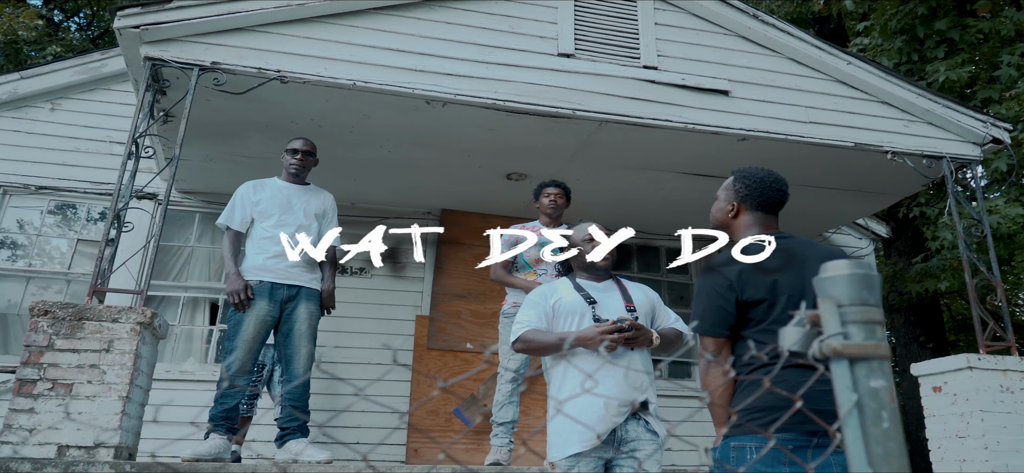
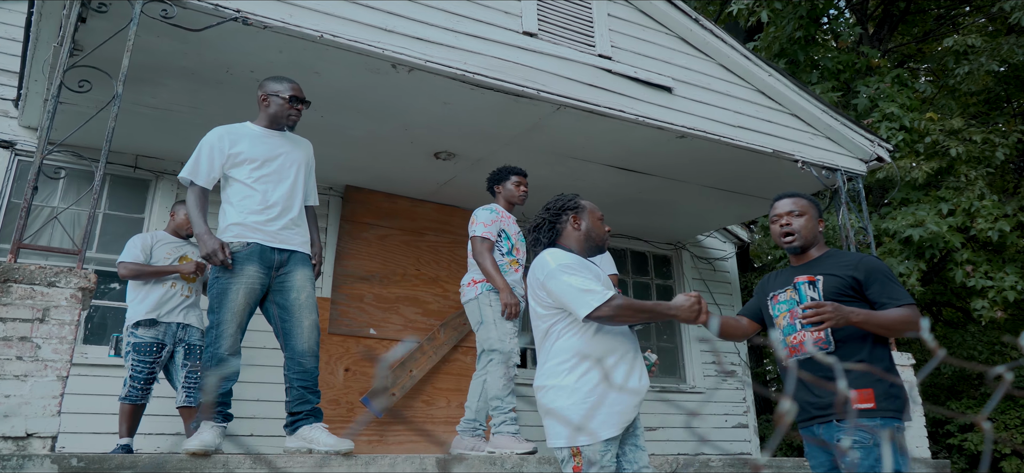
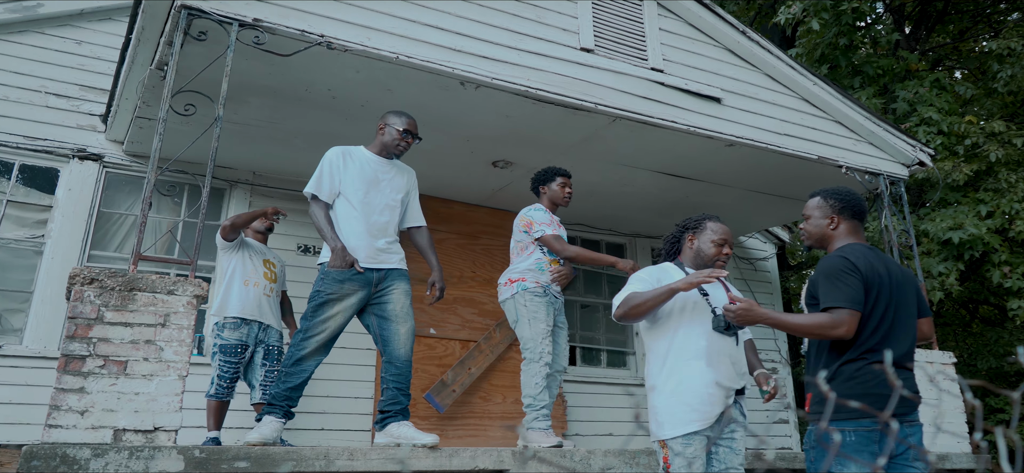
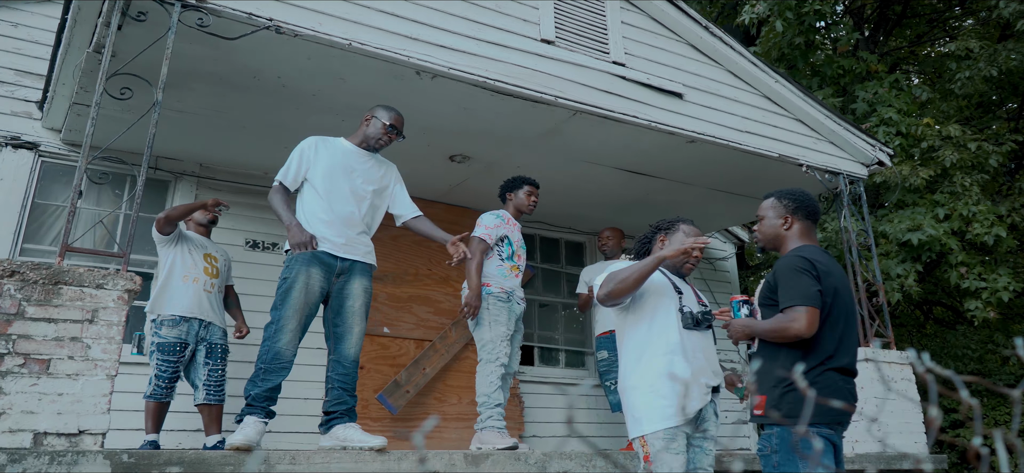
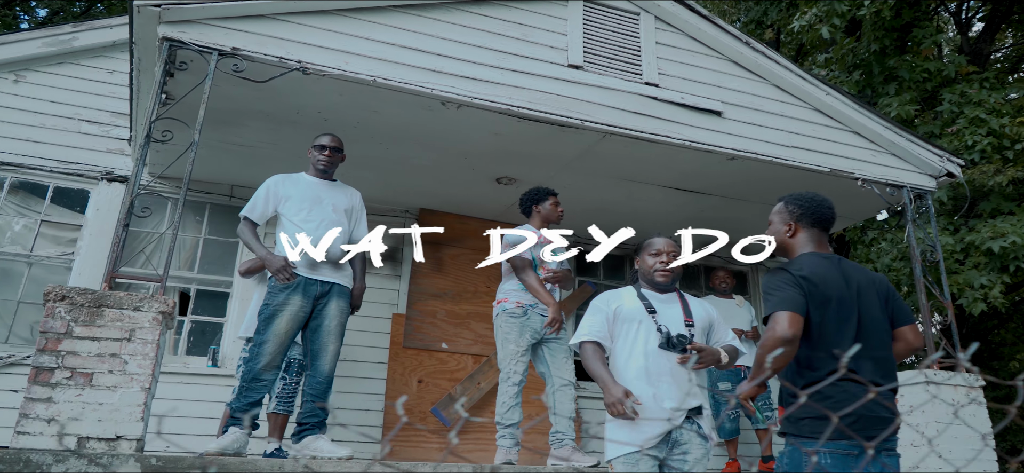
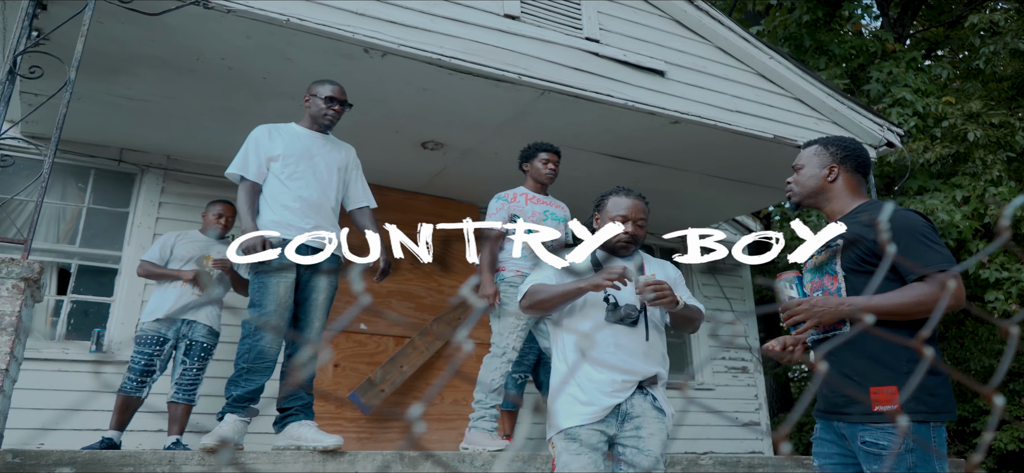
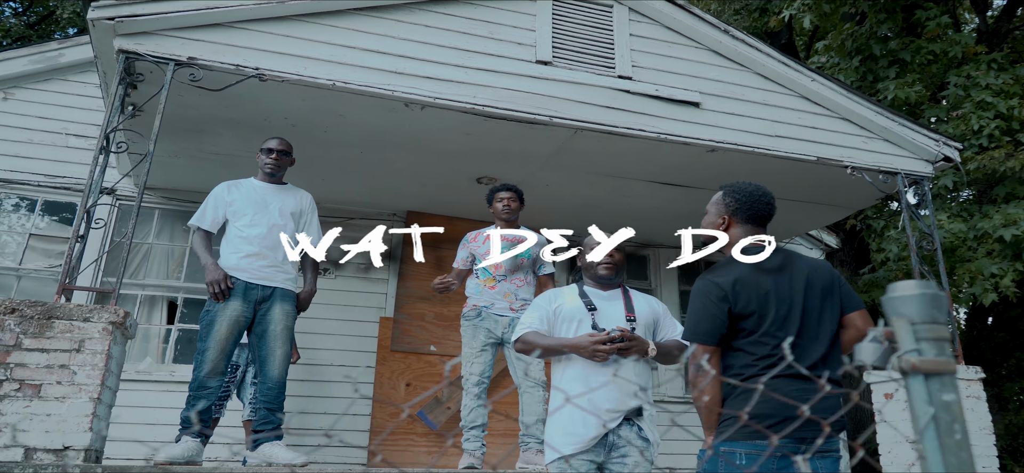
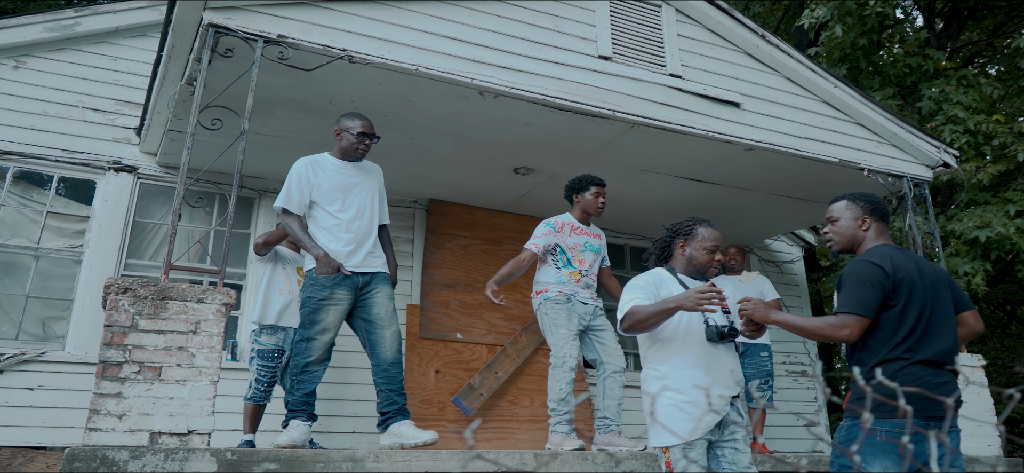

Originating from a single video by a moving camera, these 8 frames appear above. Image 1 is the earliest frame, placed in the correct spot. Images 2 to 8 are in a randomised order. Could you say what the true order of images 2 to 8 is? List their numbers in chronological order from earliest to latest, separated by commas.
7, 5, 8, 3, 4, 2, 6
